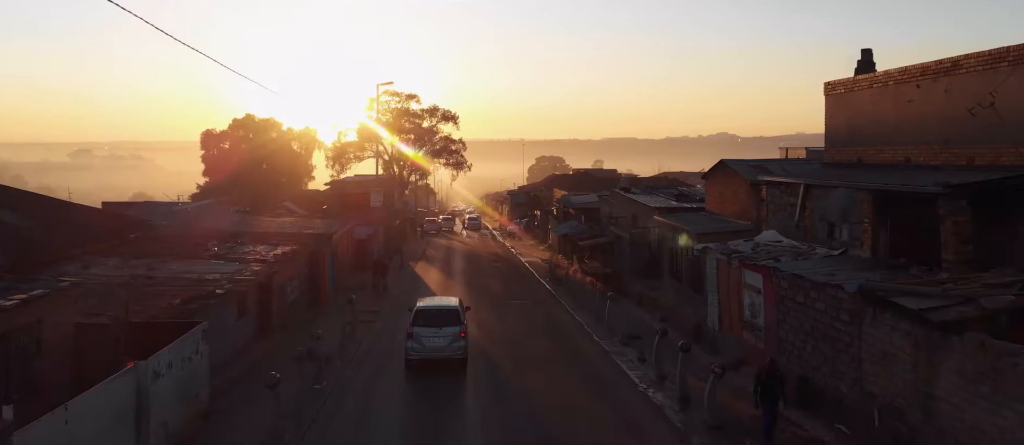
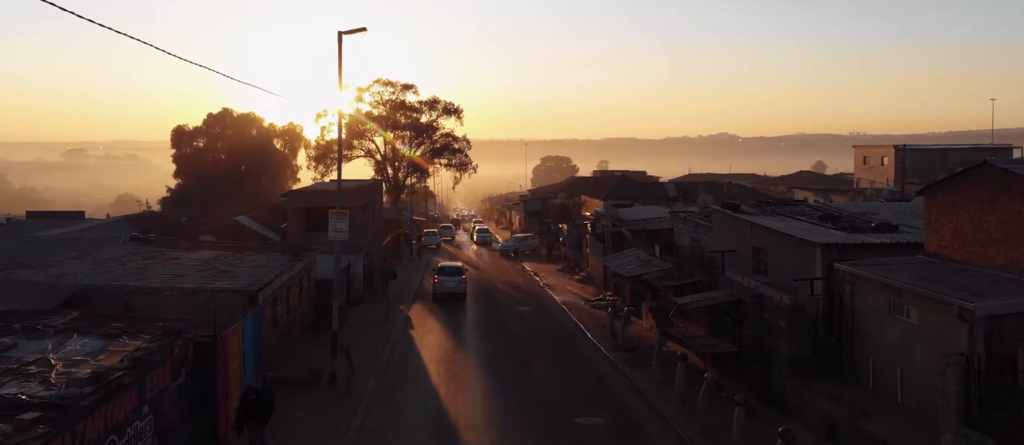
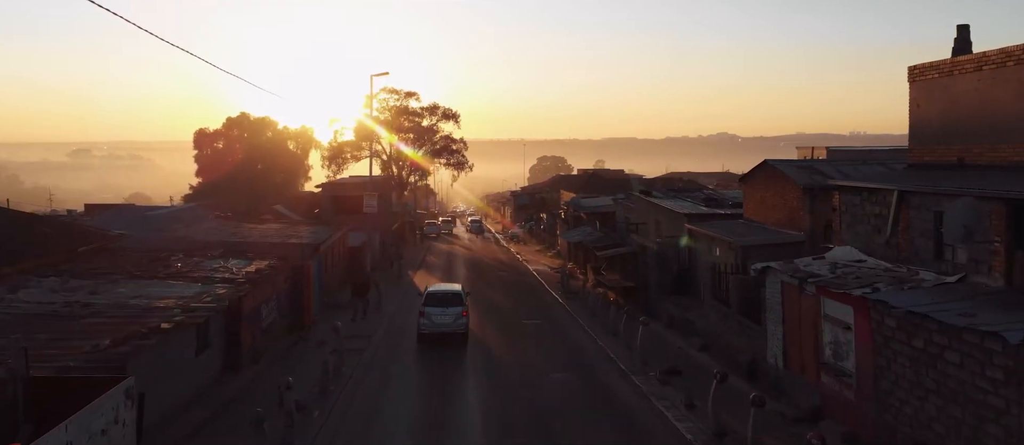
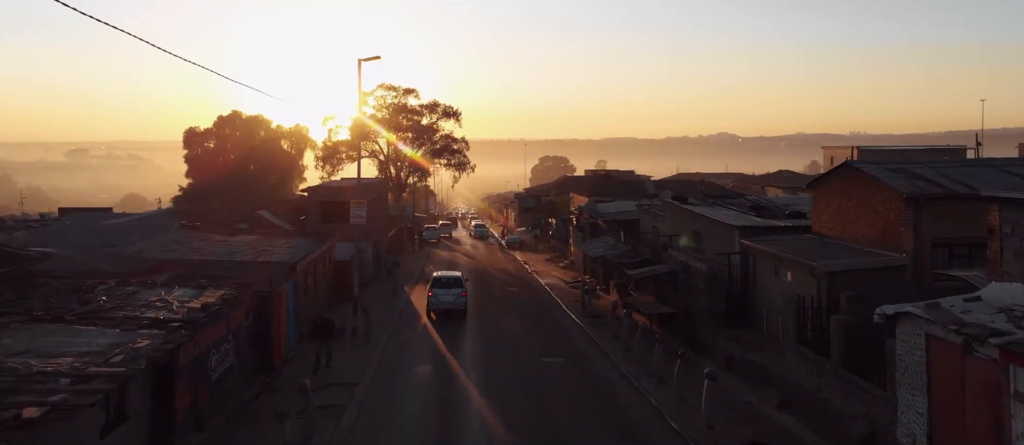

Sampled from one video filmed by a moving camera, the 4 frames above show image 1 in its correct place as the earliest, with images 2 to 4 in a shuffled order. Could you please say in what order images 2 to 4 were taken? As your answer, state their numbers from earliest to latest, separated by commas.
3, 4, 2
